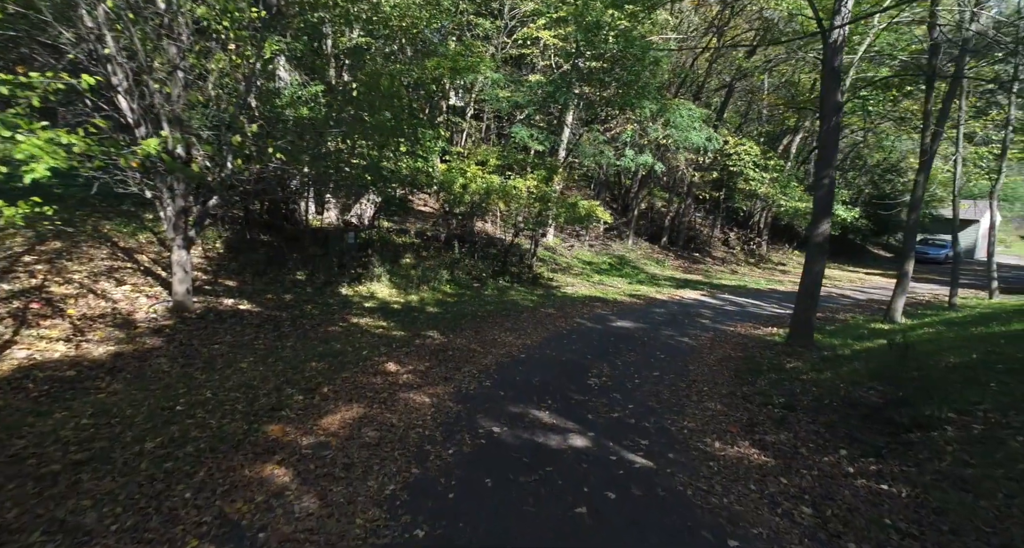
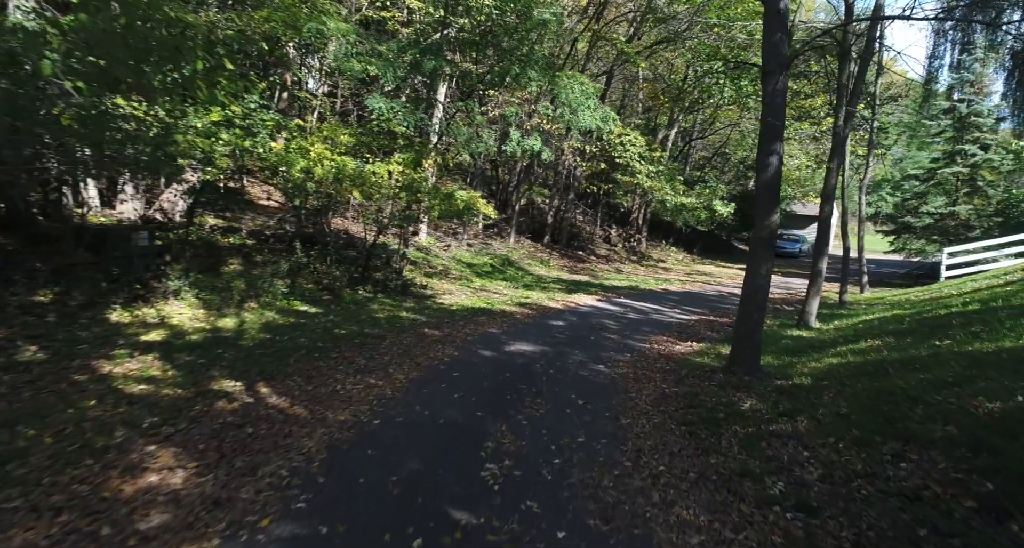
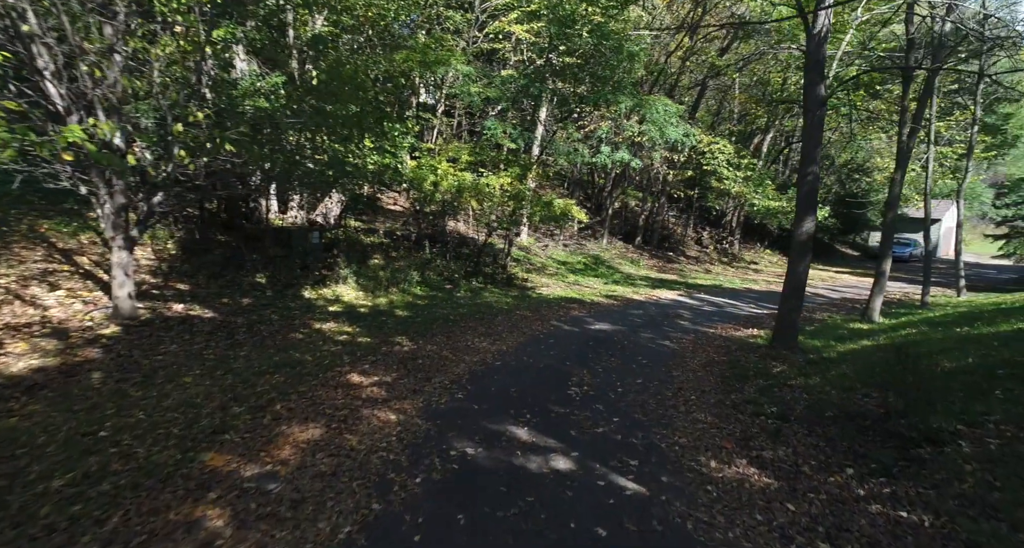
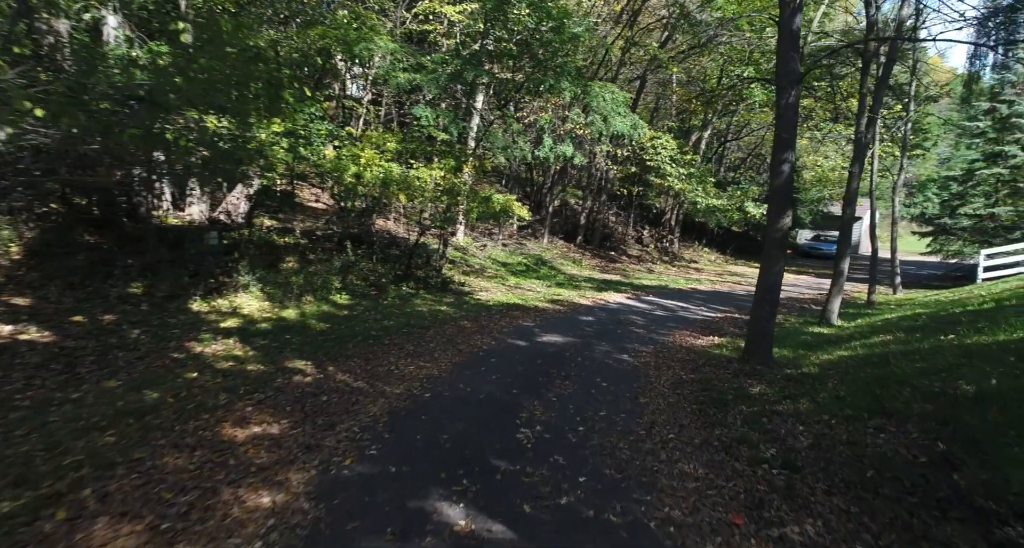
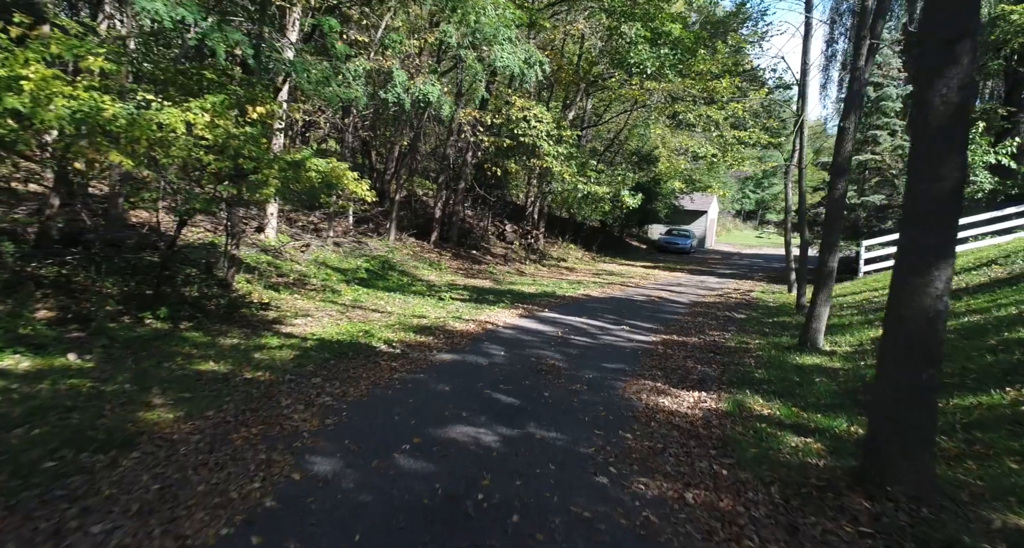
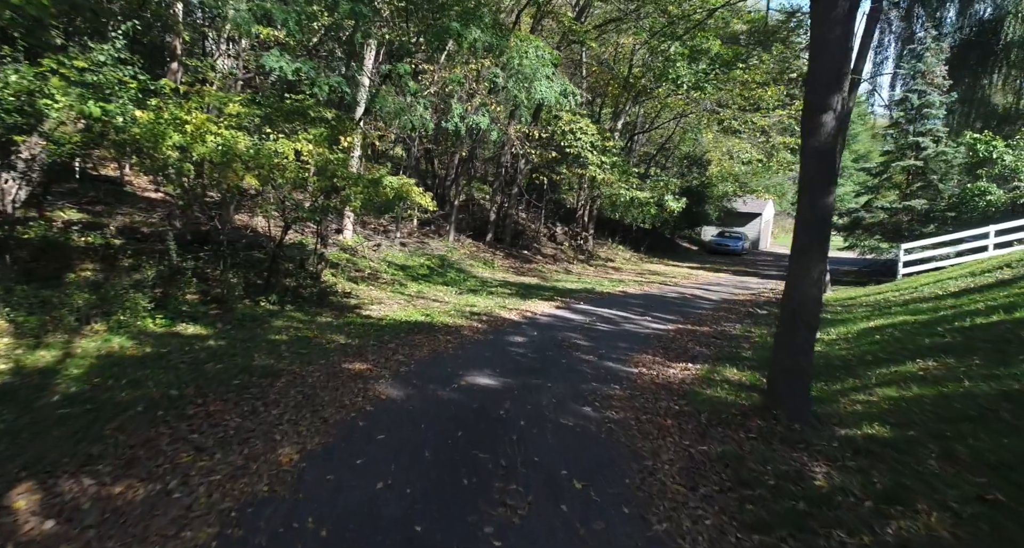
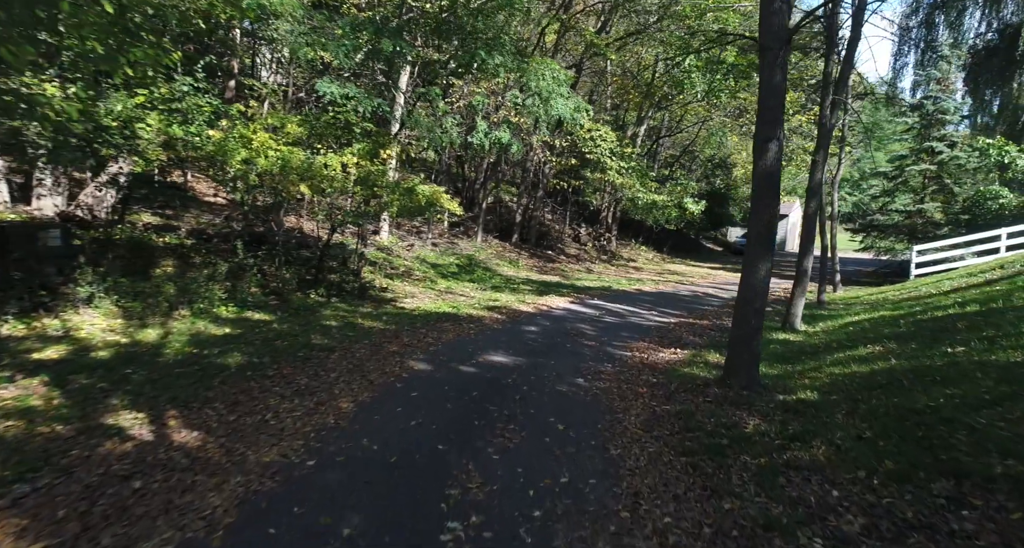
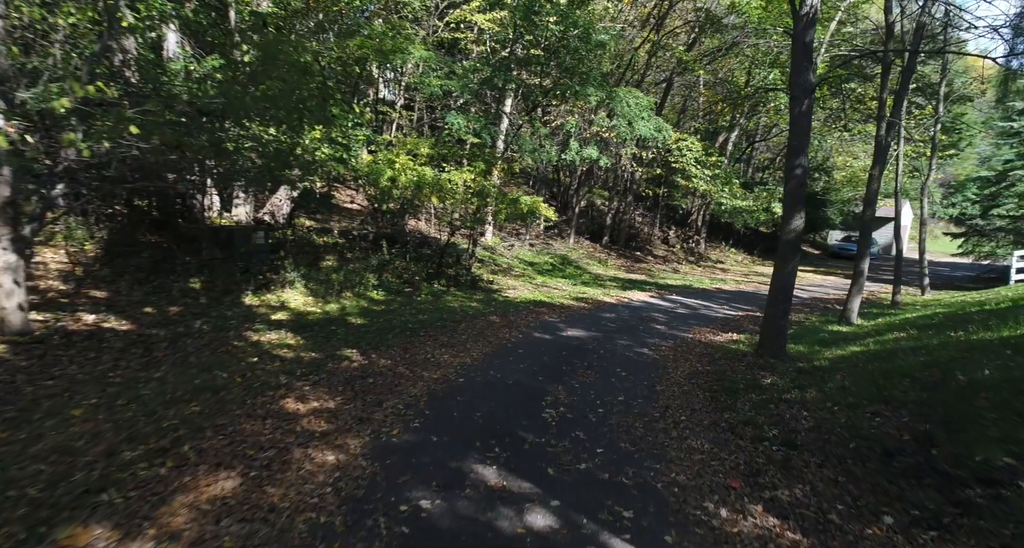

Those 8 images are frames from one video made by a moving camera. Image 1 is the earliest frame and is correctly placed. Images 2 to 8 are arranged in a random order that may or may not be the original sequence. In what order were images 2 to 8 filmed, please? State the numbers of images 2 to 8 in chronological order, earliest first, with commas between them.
3, 8, 4, 2, 7, 6, 5
